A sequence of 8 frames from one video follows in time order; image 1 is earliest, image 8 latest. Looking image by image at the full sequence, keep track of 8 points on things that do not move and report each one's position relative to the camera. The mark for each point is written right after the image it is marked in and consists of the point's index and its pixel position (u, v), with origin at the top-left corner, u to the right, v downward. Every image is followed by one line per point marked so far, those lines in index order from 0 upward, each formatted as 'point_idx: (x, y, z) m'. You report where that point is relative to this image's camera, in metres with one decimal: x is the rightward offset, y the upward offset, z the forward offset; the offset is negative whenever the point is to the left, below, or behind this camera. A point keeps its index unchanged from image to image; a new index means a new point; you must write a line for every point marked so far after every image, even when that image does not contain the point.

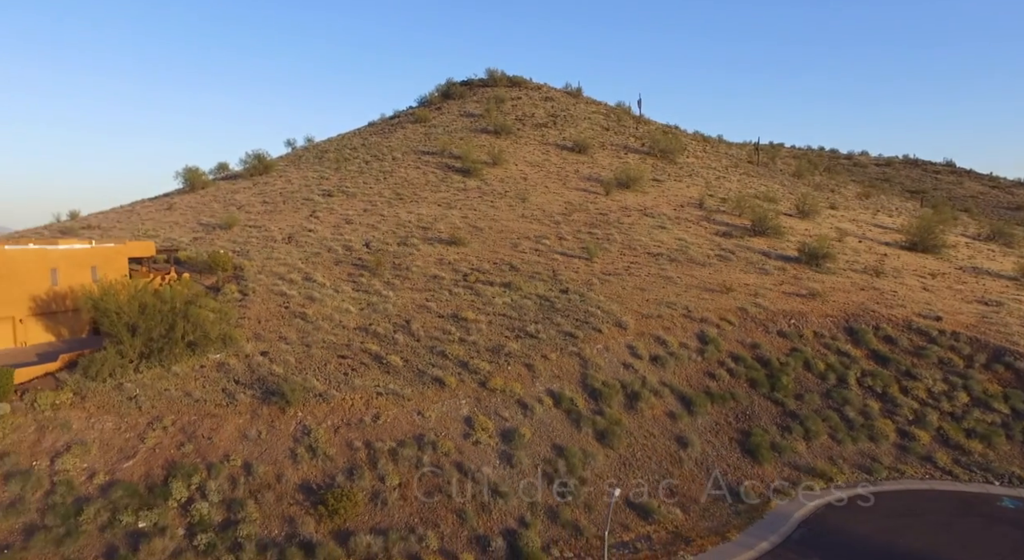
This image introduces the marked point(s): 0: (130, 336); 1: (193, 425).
0: (-12.0, -1.6, +17.0) m
1: (-8.3, -3.7, +14.1) m
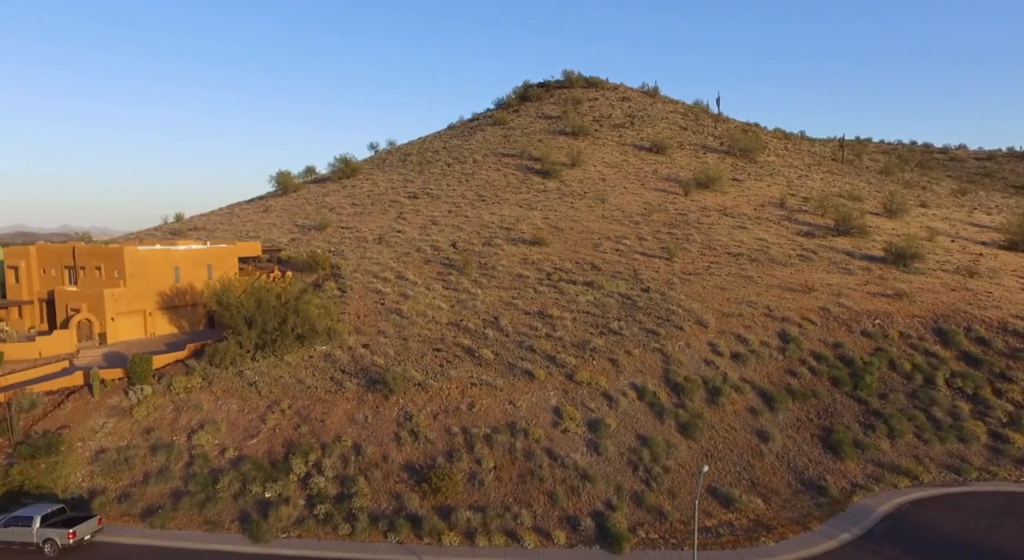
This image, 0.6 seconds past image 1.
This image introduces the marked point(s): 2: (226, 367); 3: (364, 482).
0: (-9.3, -1.6, +19.2) m
1: (-6.0, -3.7, +15.9) m
2: (-9.6, -2.8, +18.2) m
3: (-3.5, -4.8, +13.0) m
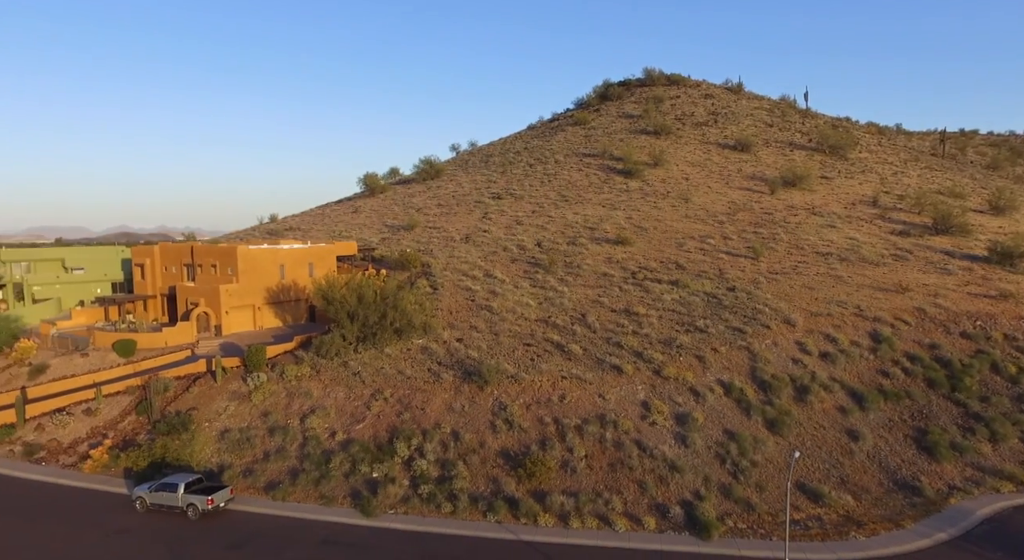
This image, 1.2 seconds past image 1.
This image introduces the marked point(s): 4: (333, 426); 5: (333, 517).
0: (-6.2, -1.6, +21.1) m
1: (-3.3, -3.7, +17.4) m
2: (-6.7, -2.8, +20.2) m
3: (-1.2, -4.9, +14.2) m
4: (-5.6, -4.5, +16.7) m
5: (-4.5, -5.8, +13.0) m
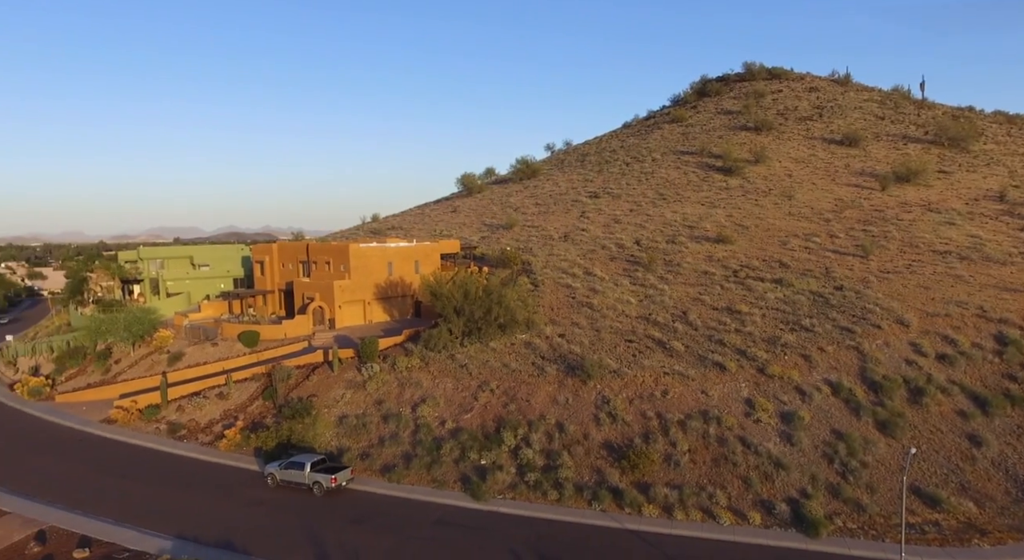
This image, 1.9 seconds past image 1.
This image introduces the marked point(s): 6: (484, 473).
0: (-2.3, -1.6, +22.7) m
1: (0.0, -3.7, +18.6) m
2: (-2.8, -2.8, +21.9) m
3: (+1.6, -4.9, +15.1) m
4: (-2.3, -4.6, +18.2) m
5: (-1.8, -5.9, +14.5) m
6: (-0.8, -5.5, +15.4) m
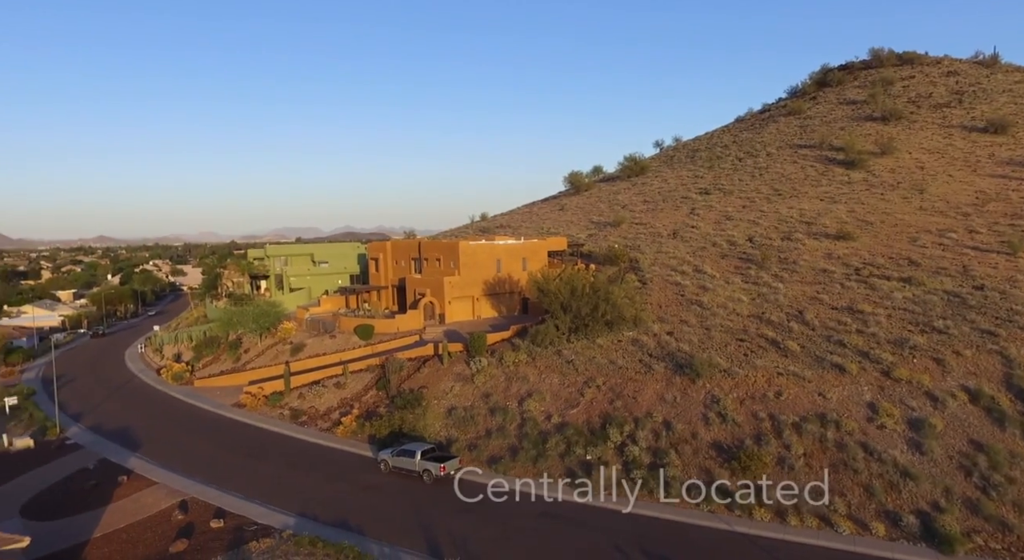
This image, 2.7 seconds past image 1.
0: (+2.2, -1.5, +23.3) m
1: (+3.6, -3.7, +18.8) m
2: (+1.5, -2.7, +22.6) m
3: (+4.5, -4.9, +15.1) m
4: (+1.3, -4.5, +18.9) m
5: (+1.1, -5.9, +15.1) m
6: (+2.3, -5.4, +15.9) m
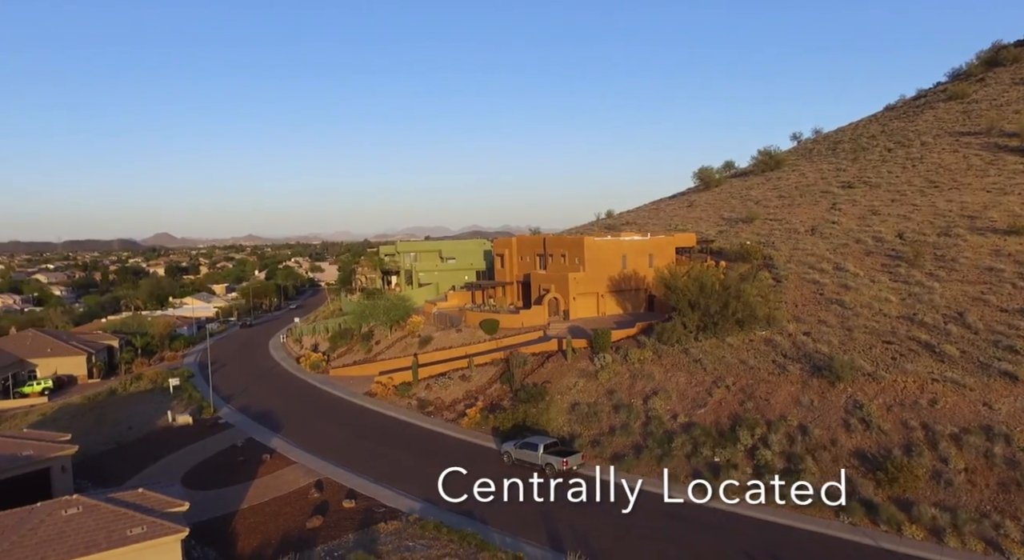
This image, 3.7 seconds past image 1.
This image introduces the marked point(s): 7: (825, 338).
0: (+7.5, -1.4, +22.9) m
1: (+7.9, -3.6, +18.2) m
2: (+6.7, -2.6, +22.4) m
3: (+8.0, -4.8, +14.5) m
4: (+5.6, -4.4, +18.9) m
5: (+4.6, -5.8, +15.2) m
6: (+5.9, -5.3, +15.7) m
7: (+11.0, -2.2, +19.3) m
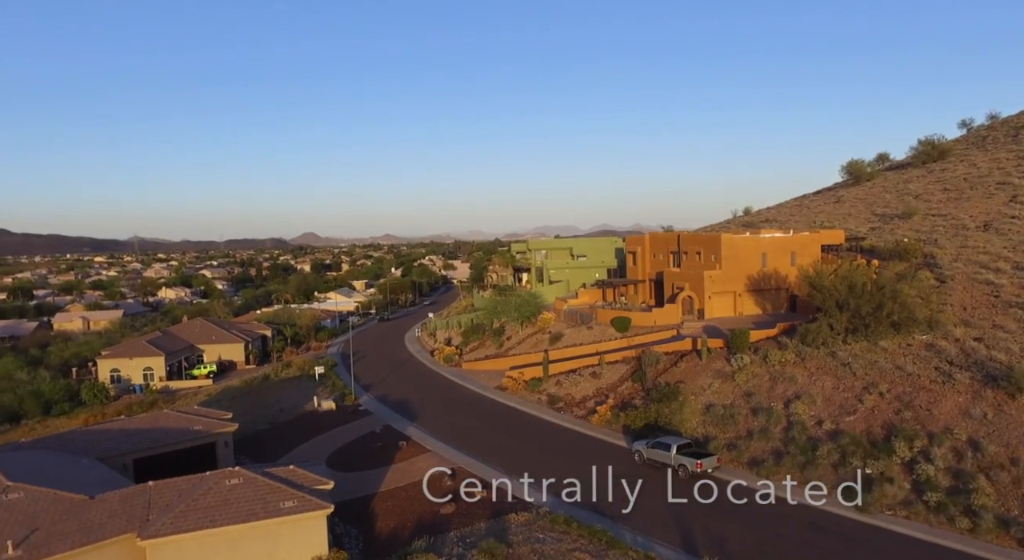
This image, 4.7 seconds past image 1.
0: (+12.9, -1.3, +21.2) m
1: (+12.2, -3.6, +16.6) m
2: (+11.9, -2.6, +21.0) m
3: (+11.3, -4.8, +13.0) m
4: (+10.1, -4.4, +17.8) m
5: (+8.2, -5.8, +14.5) m
6: (+9.6, -5.3, +14.6) m
7: (+15.5, -2.1, +16.9) m
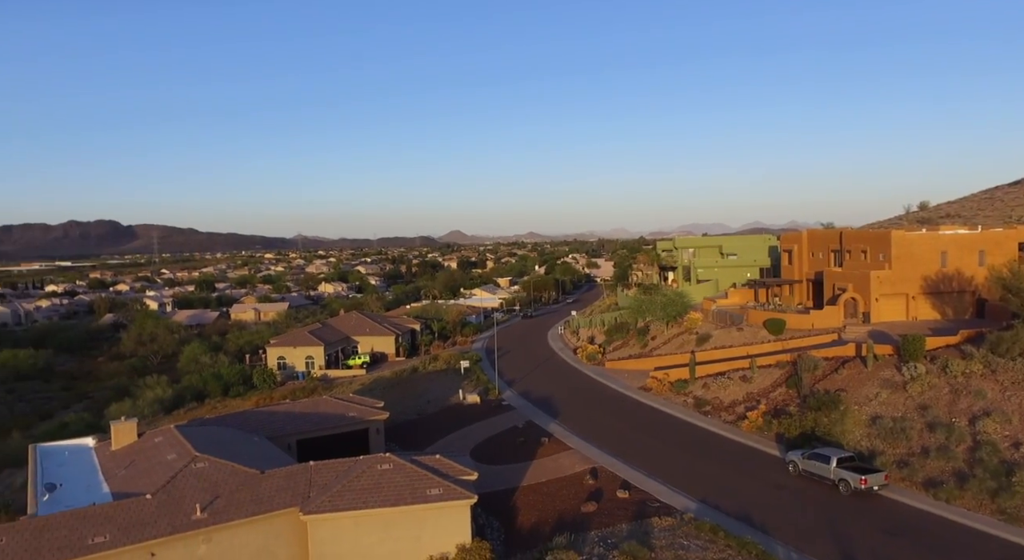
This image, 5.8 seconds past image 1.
0: (+18.1, -1.4, +18.0) m
1: (+16.2, -3.6, +13.7) m
2: (+17.1, -2.7, +18.0) m
3: (+14.4, -4.9, +10.4) m
4: (+14.5, -4.4, +15.4) m
5: (+11.8, -5.8, +12.7) m
6: (+13.2, -5.4, +12.4) m
7: (+19.4, -2.2, +13.1) m
